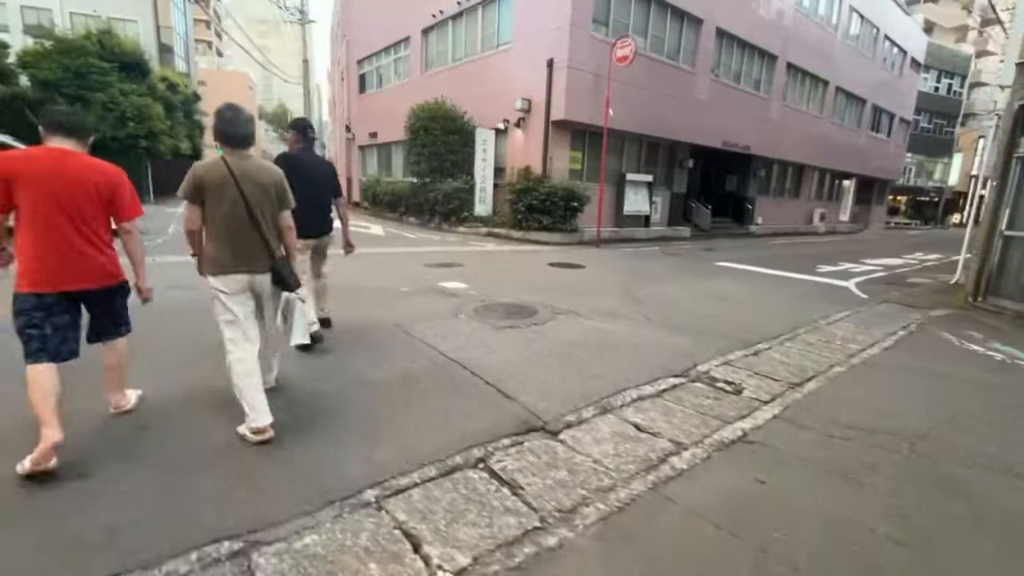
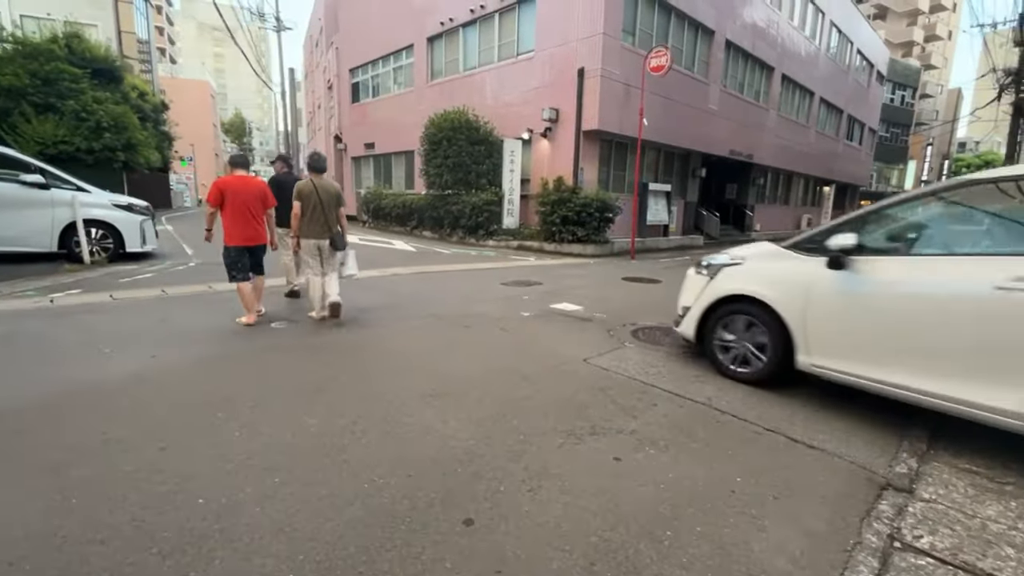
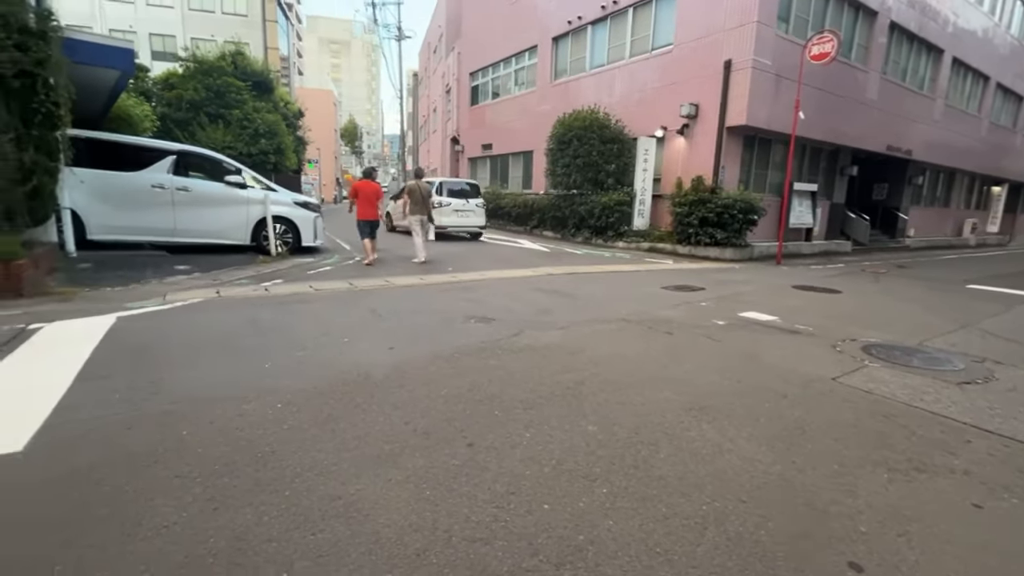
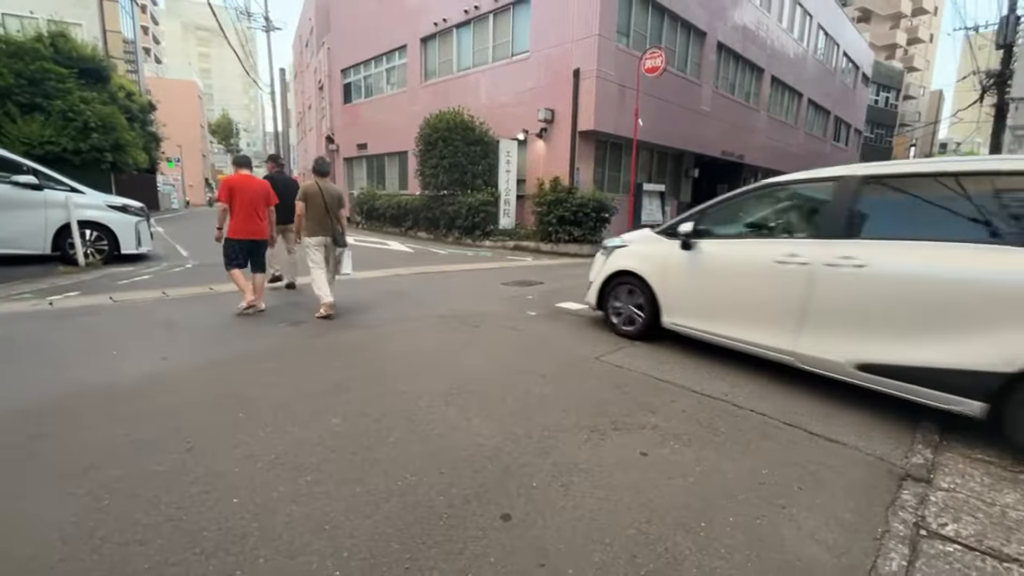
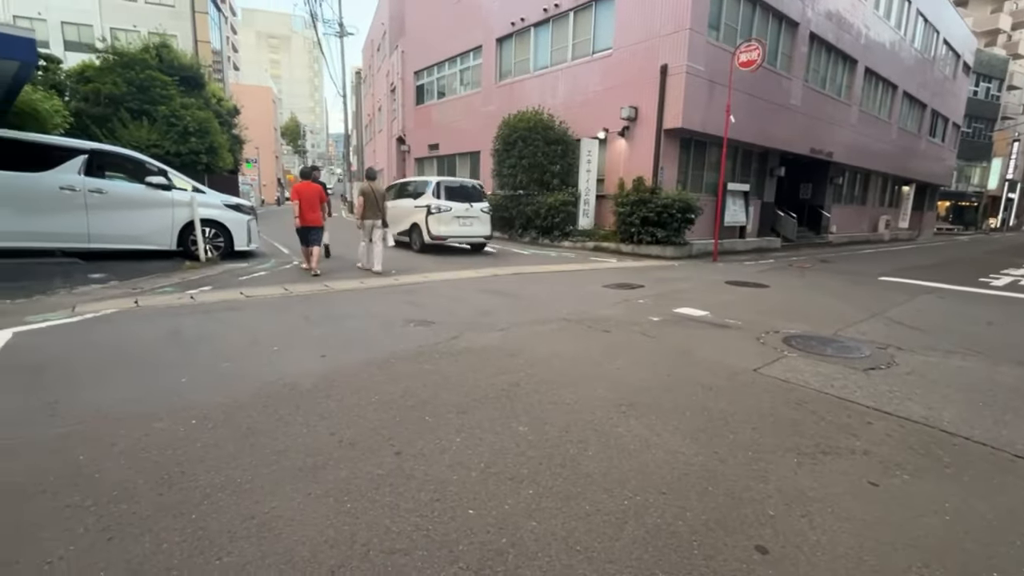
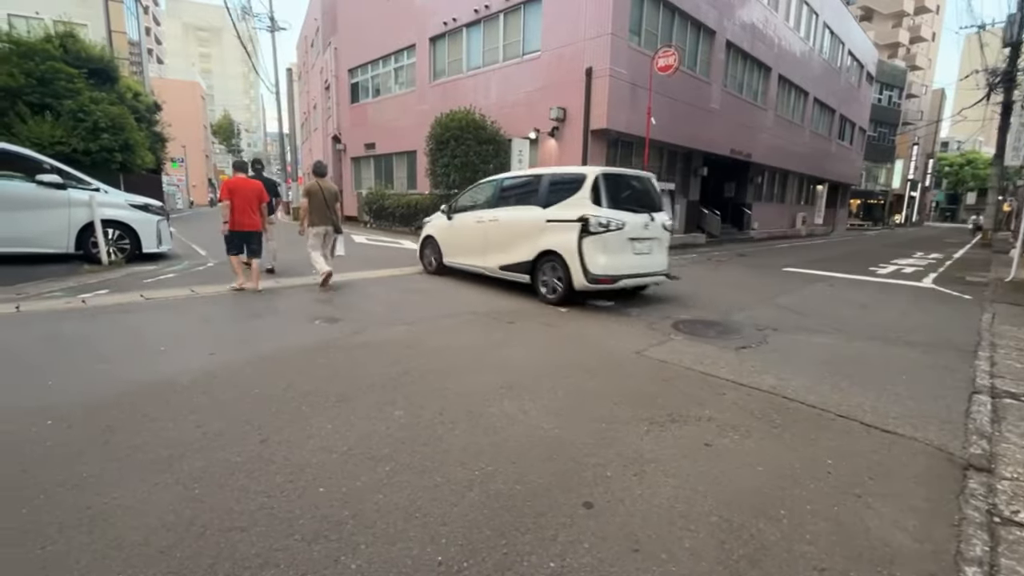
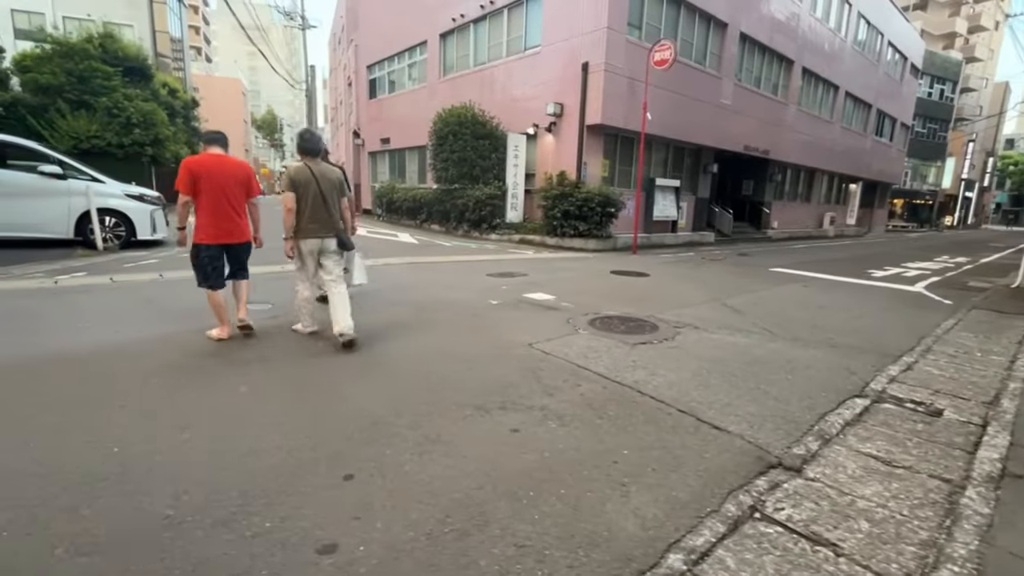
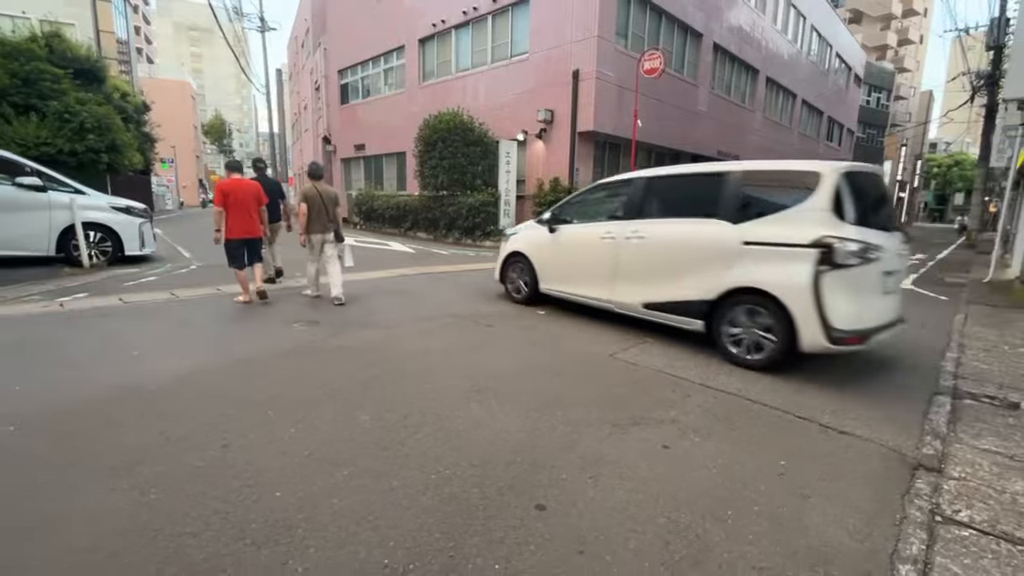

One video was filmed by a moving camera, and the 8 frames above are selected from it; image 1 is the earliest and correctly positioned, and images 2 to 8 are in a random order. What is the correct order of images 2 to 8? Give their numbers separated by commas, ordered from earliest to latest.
7, 2, 4, 8, 6, 5, 3
